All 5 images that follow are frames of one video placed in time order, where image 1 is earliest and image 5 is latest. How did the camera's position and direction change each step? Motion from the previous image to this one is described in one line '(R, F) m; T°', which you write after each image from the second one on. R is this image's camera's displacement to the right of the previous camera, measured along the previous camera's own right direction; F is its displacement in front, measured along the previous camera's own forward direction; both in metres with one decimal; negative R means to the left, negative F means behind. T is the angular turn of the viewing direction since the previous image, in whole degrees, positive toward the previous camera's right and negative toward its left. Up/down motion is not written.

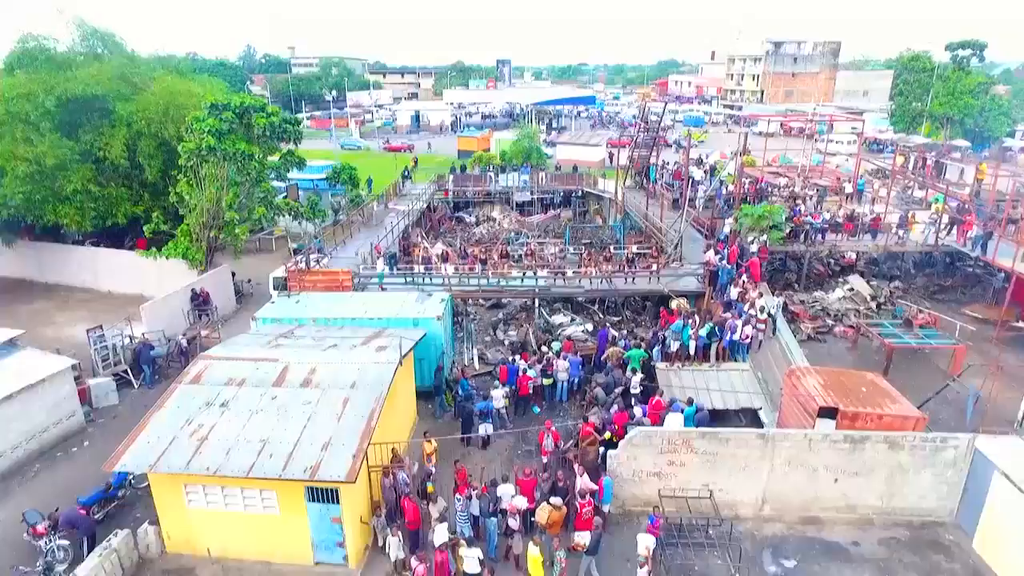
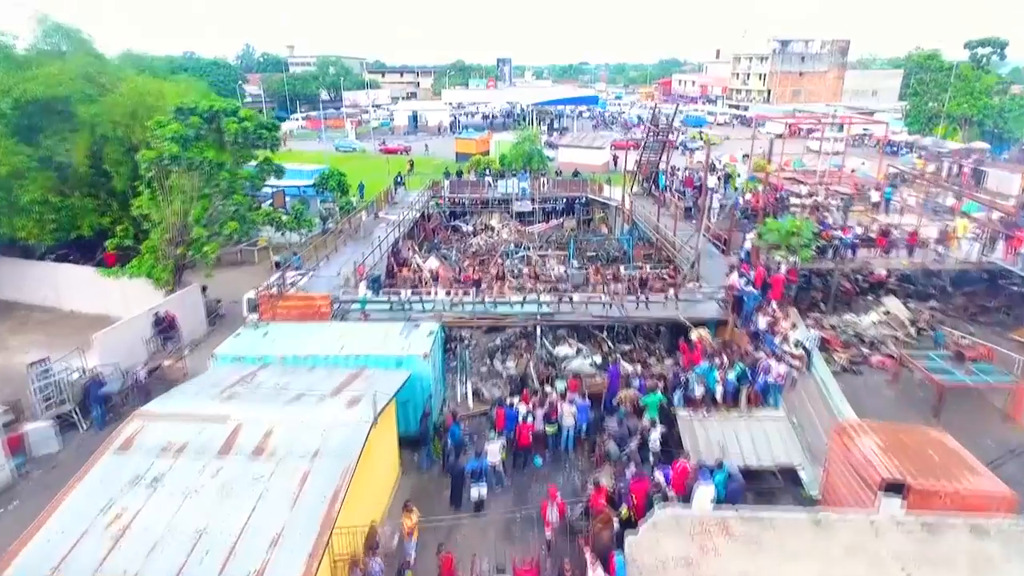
(+0.1, +2.2) m; 0°
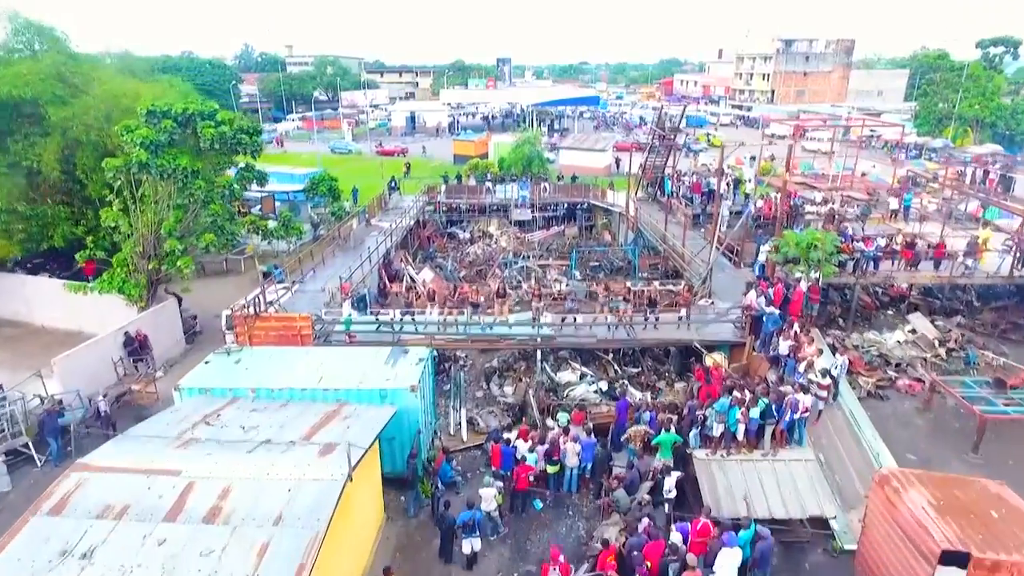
(+0.1, +1.4) m; 0°
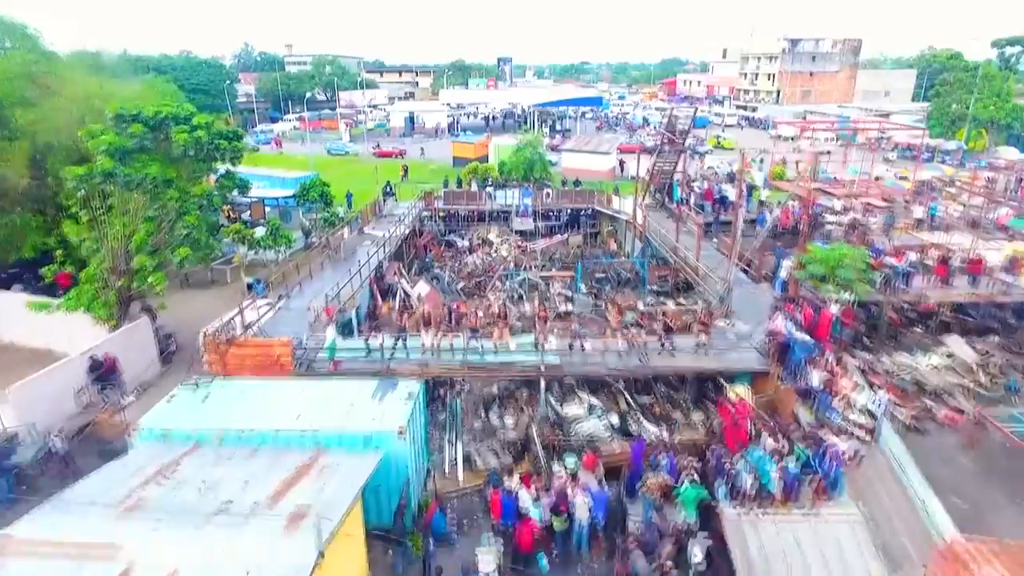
(0.0, +1.5) m; 0°
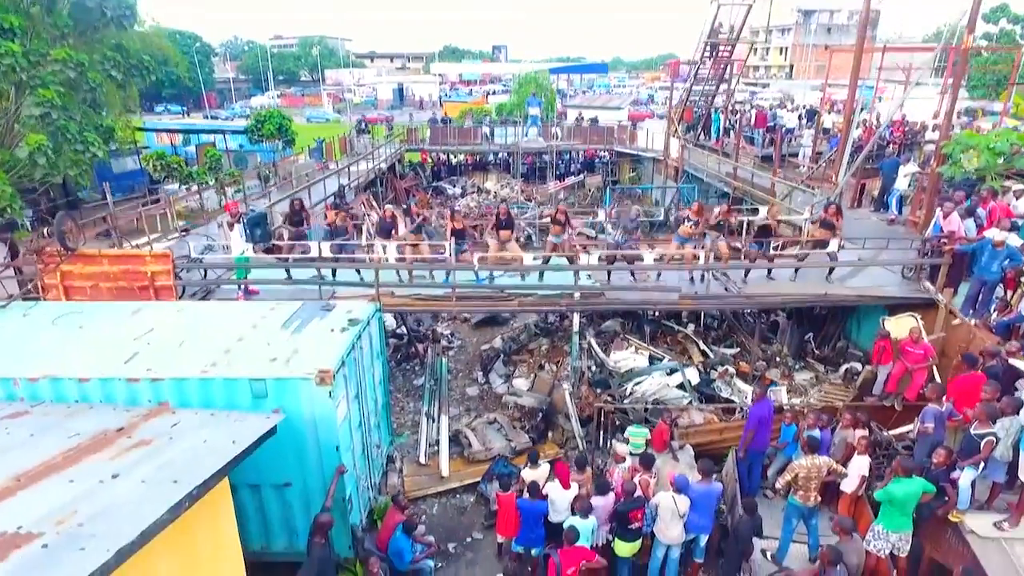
(-0.3, +5.4) m; 0°
